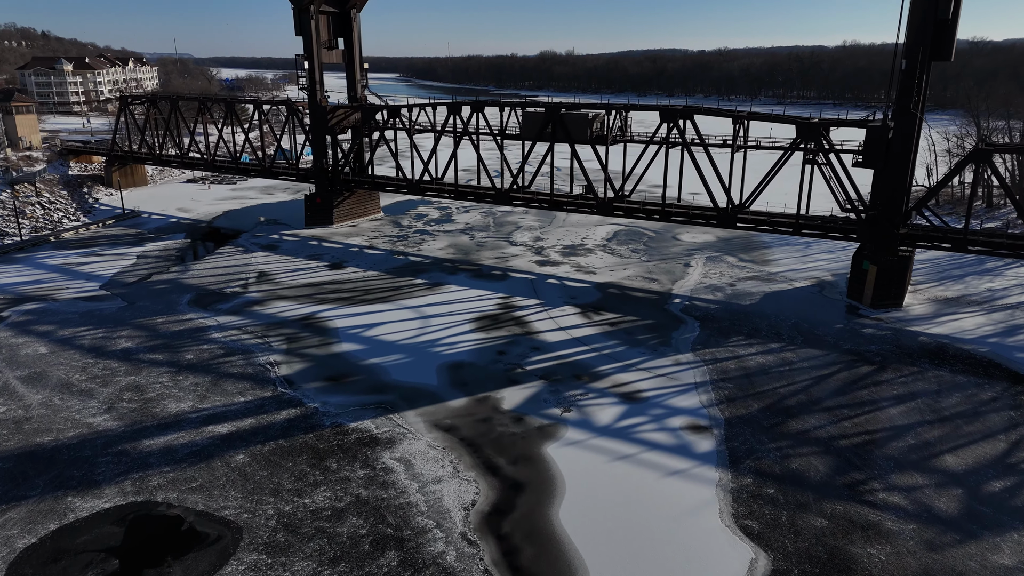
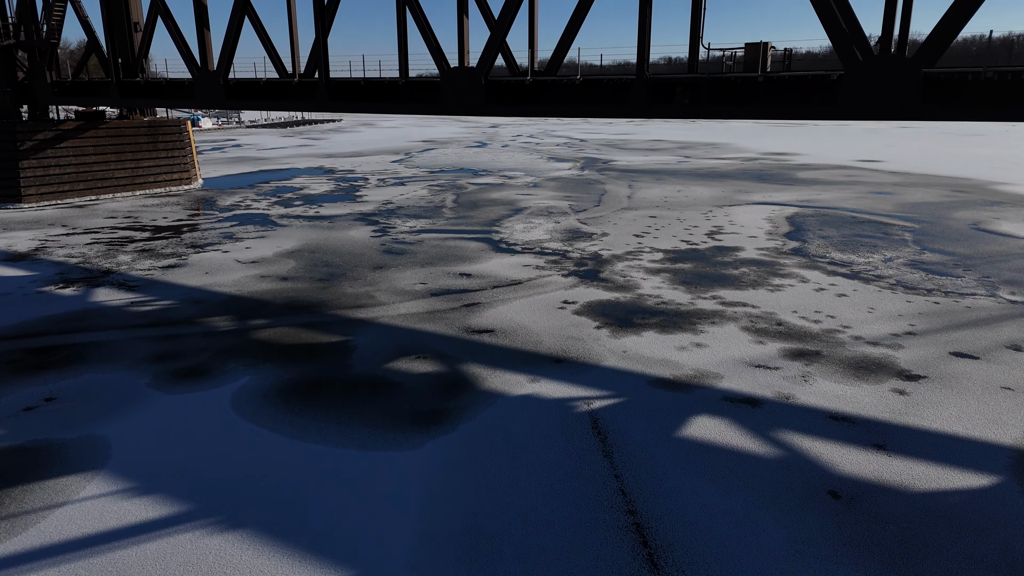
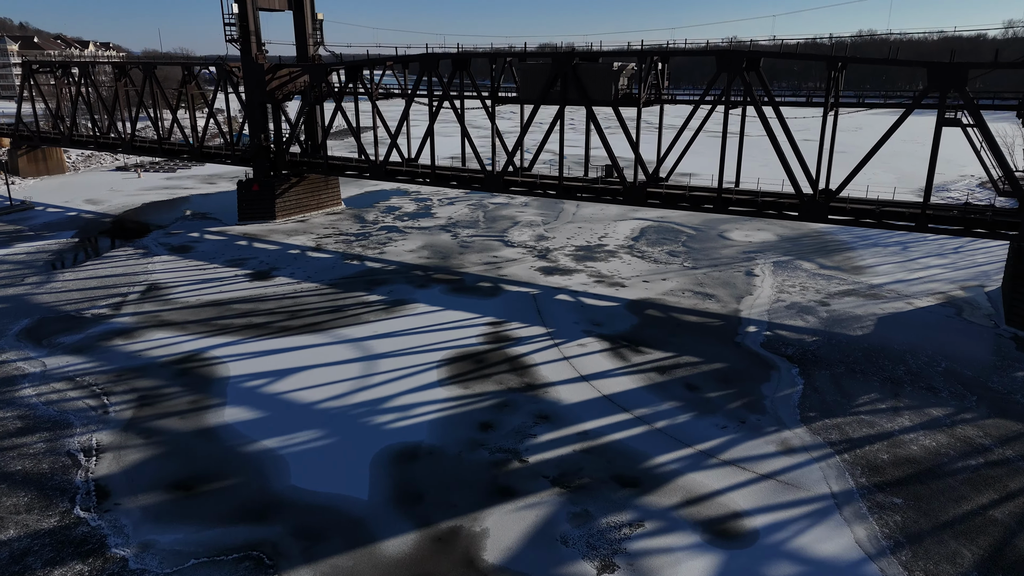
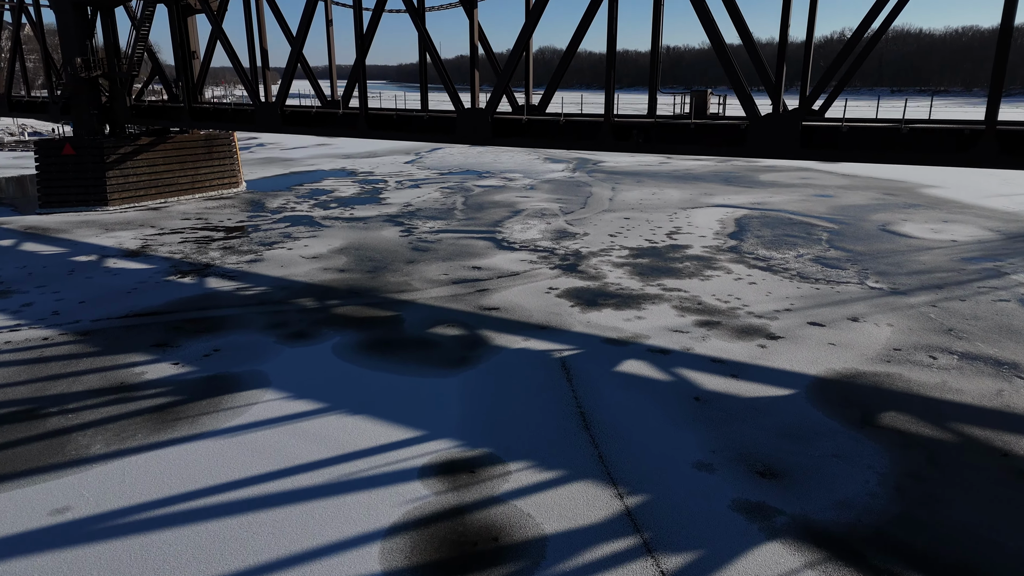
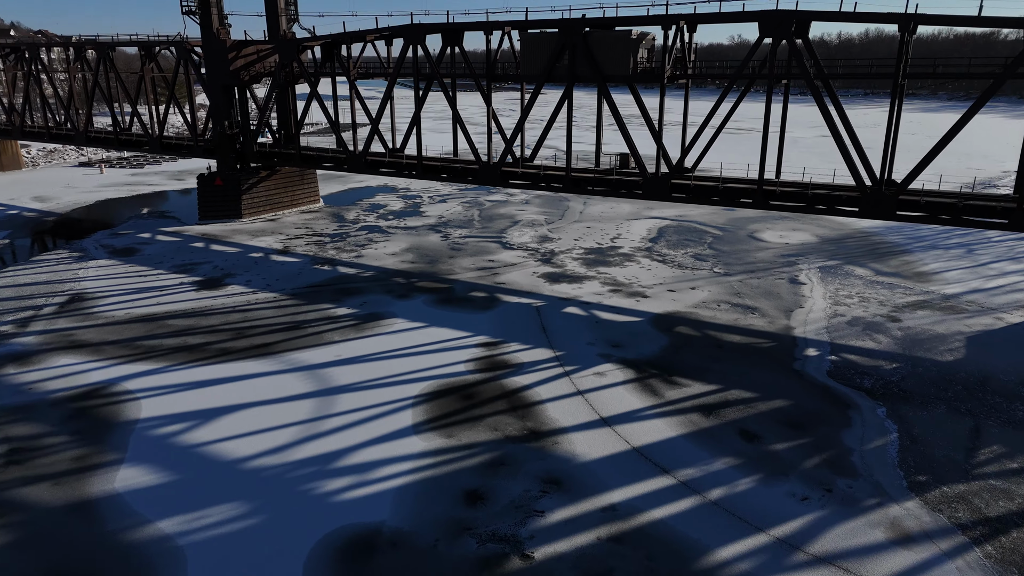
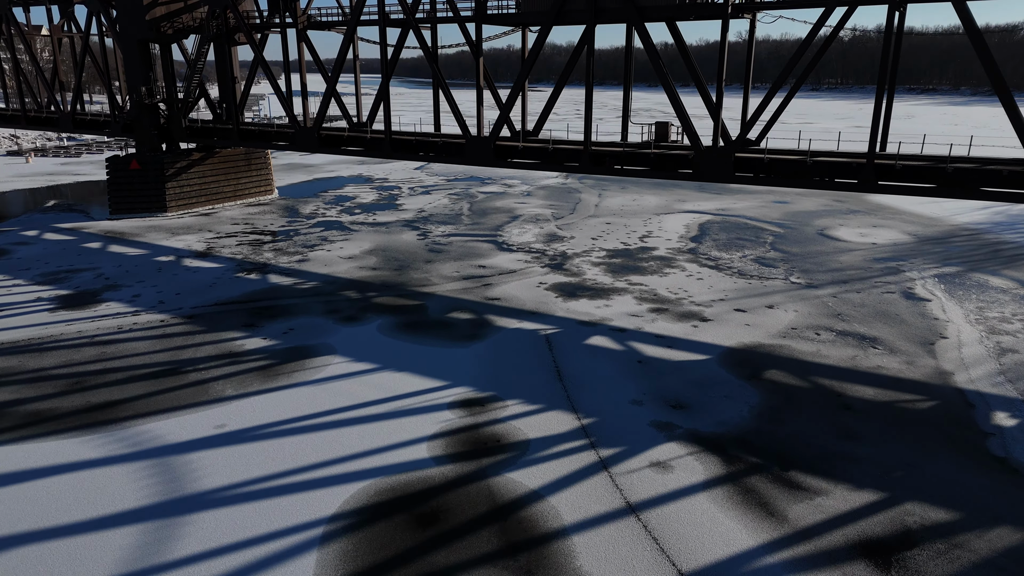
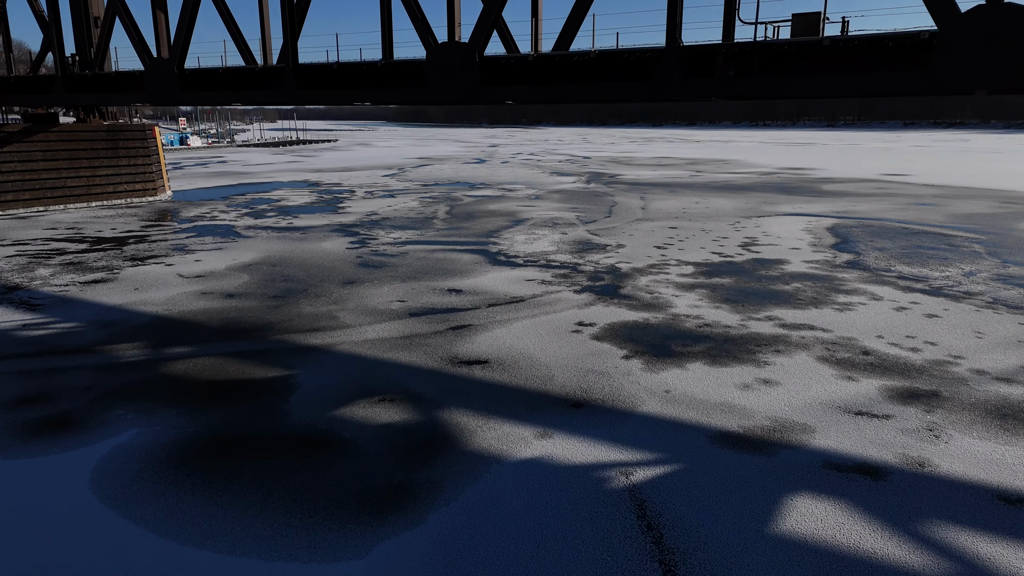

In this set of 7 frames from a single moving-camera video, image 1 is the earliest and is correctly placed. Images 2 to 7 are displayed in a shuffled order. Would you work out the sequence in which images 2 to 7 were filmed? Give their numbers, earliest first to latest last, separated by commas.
3, 5, 6, 4, 2, 7
